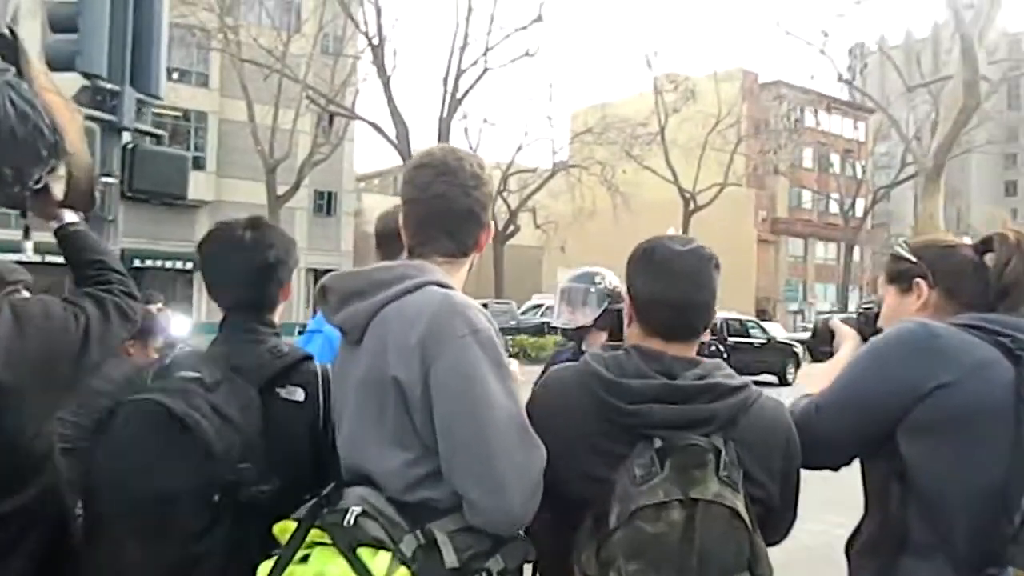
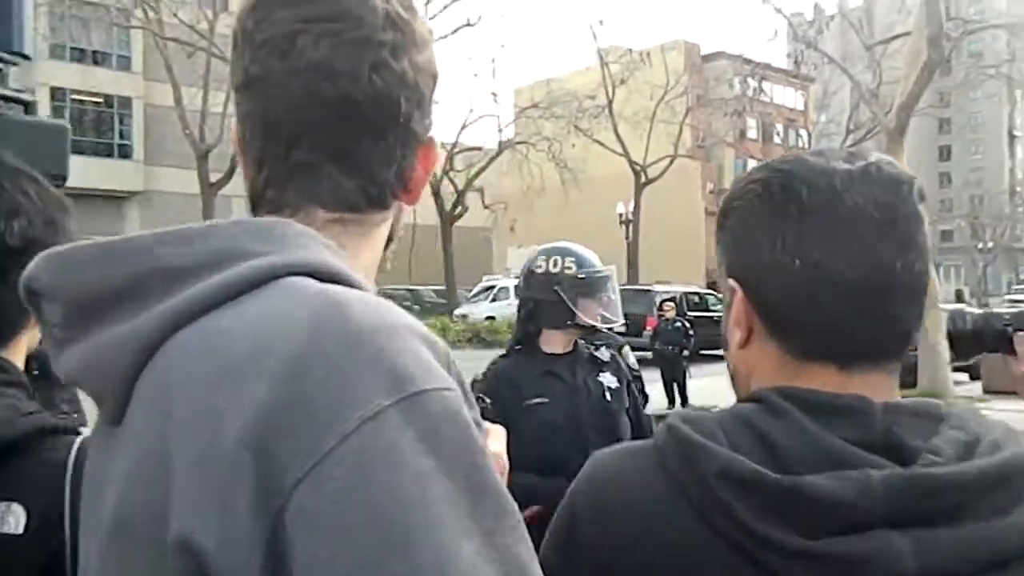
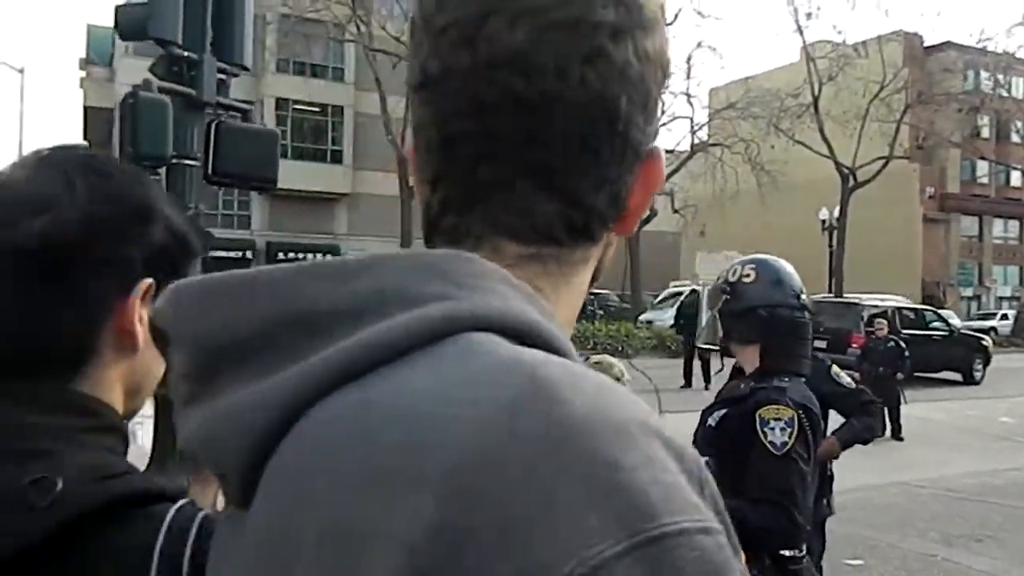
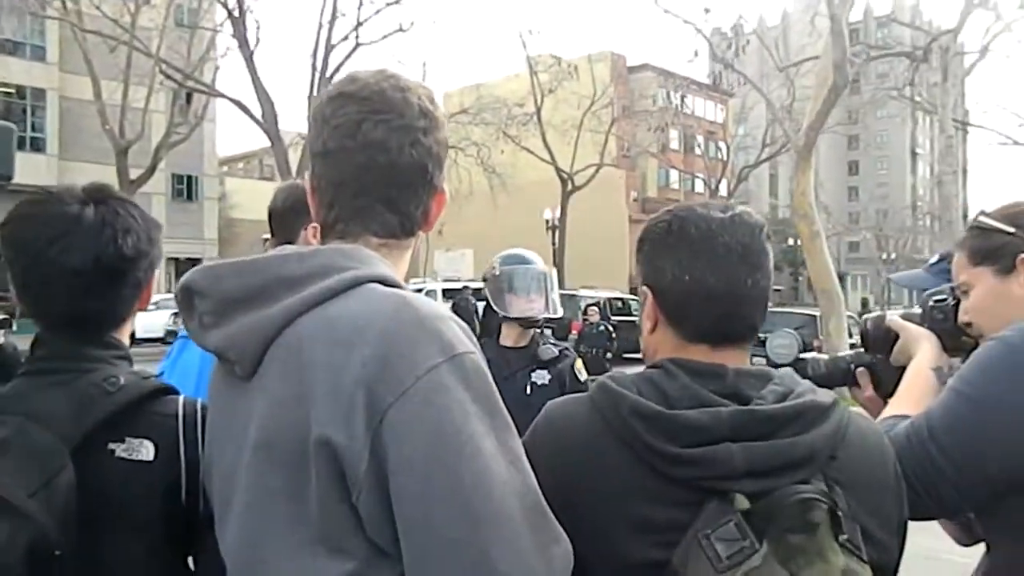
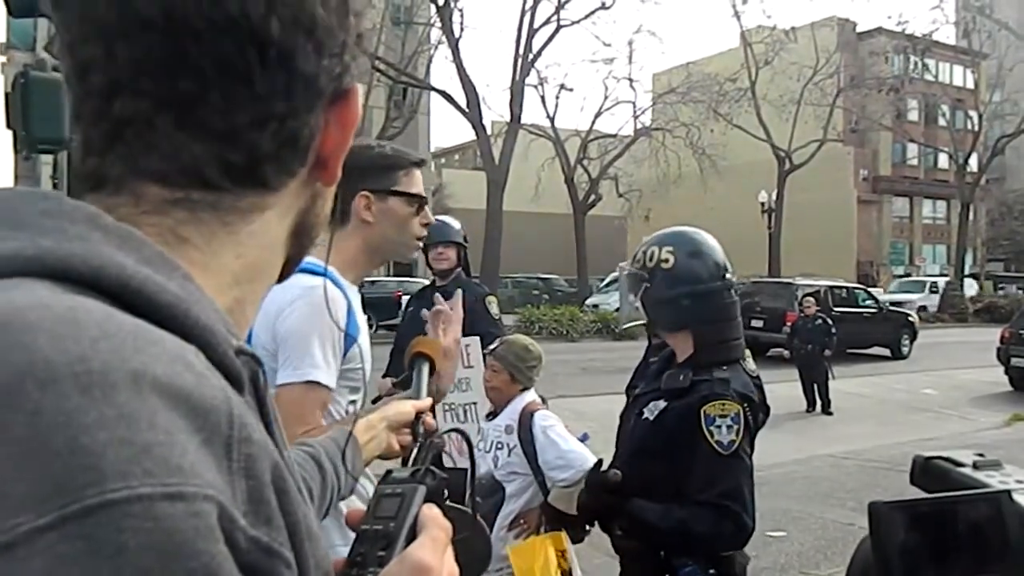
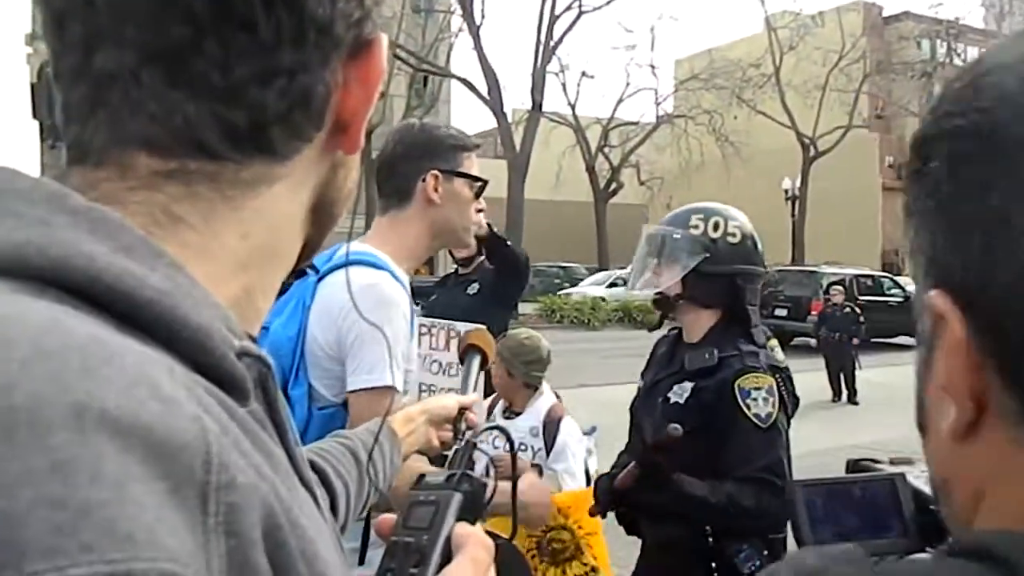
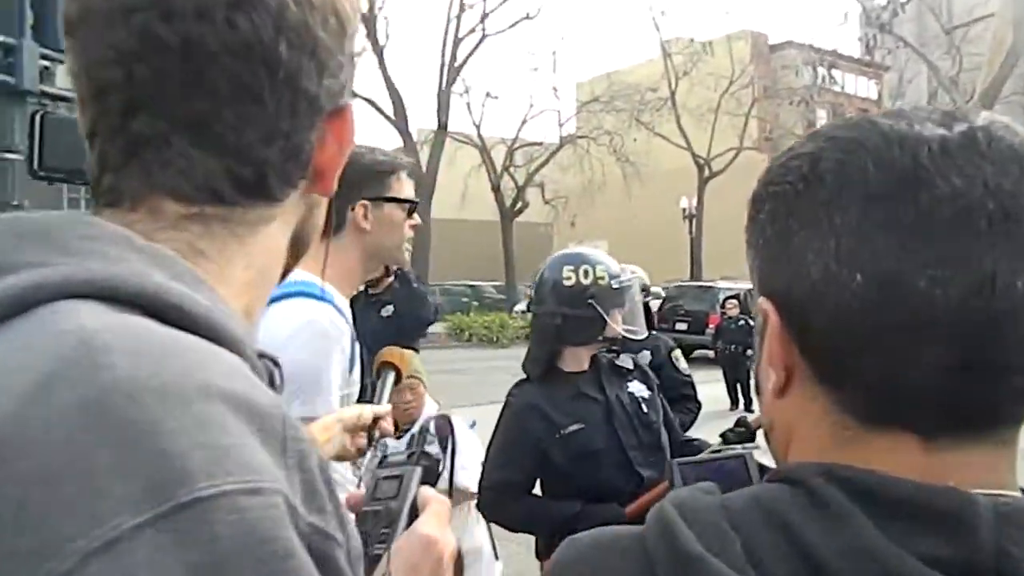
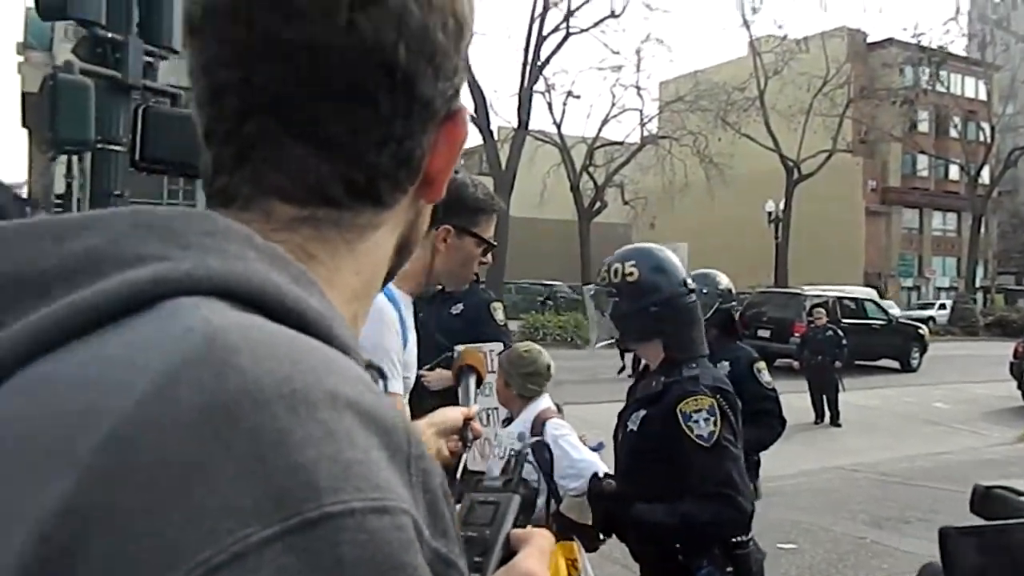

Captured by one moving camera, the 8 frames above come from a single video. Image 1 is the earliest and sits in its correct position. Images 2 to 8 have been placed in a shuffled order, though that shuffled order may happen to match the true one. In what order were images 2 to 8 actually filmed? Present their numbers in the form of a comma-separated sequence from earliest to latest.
4, 2, 7, 6, 5, 8, 3
